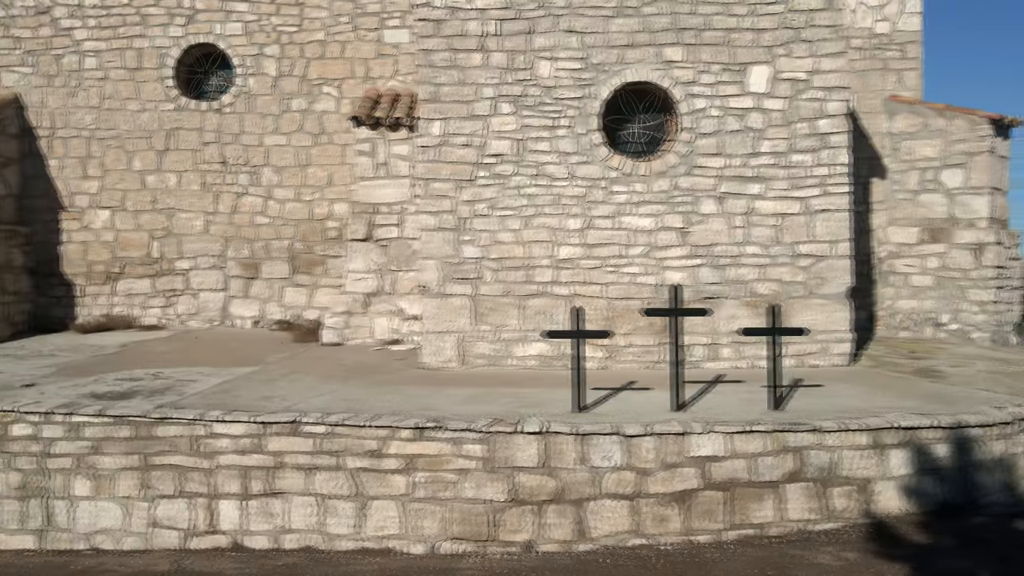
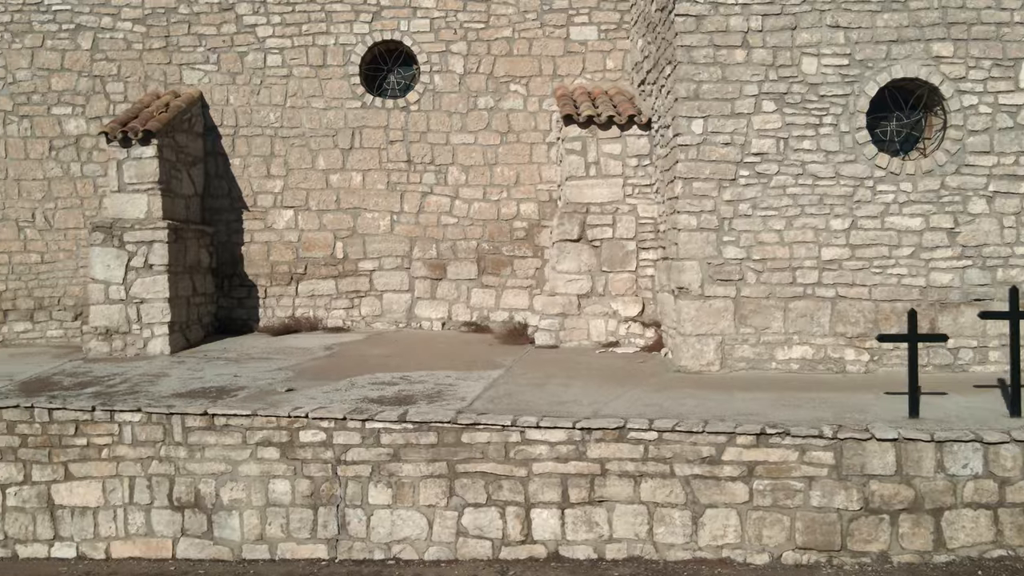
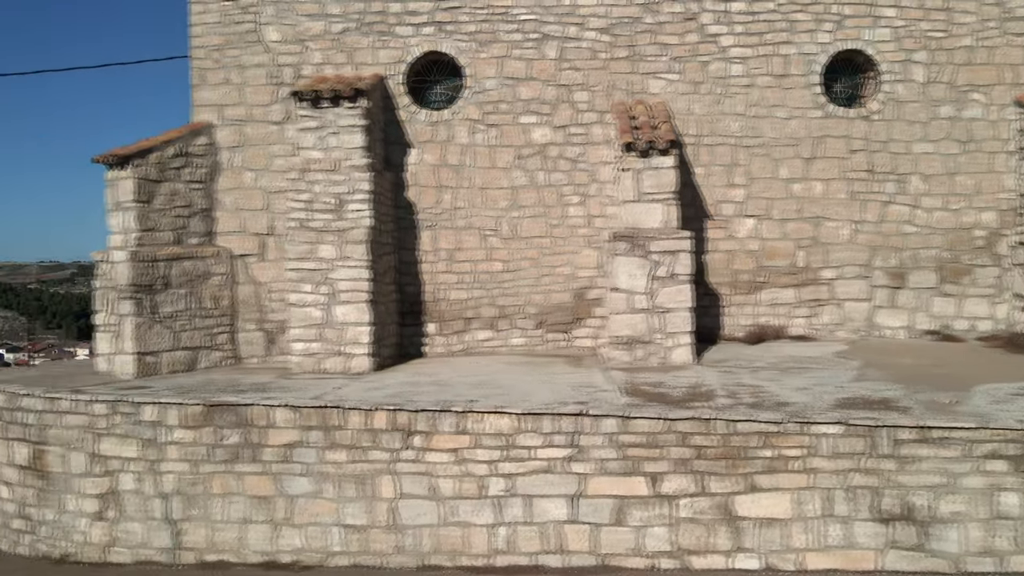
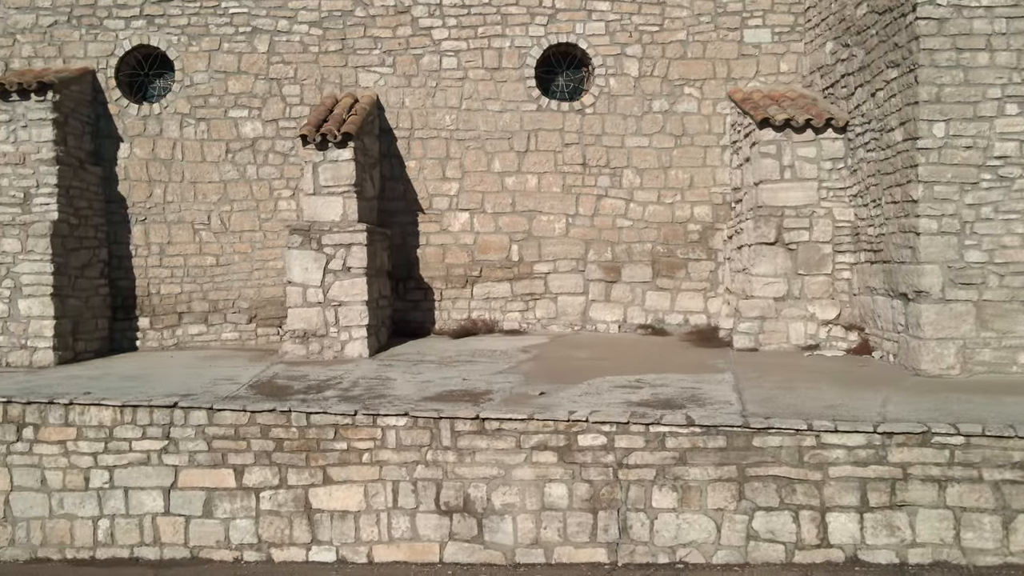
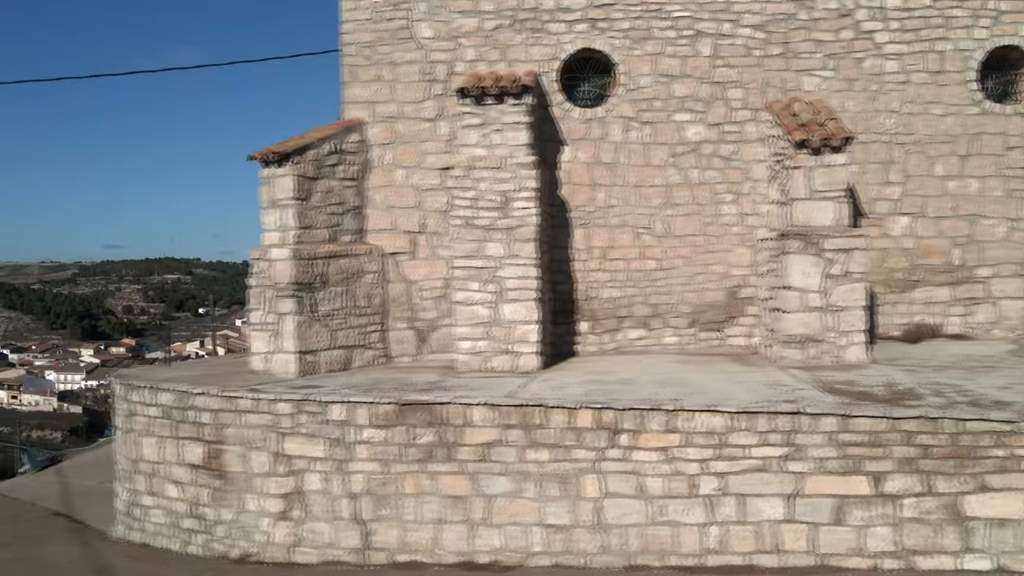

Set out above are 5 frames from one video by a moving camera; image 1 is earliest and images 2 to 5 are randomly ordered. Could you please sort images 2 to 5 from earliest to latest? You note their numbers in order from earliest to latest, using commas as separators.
2, 4, 3, 5
